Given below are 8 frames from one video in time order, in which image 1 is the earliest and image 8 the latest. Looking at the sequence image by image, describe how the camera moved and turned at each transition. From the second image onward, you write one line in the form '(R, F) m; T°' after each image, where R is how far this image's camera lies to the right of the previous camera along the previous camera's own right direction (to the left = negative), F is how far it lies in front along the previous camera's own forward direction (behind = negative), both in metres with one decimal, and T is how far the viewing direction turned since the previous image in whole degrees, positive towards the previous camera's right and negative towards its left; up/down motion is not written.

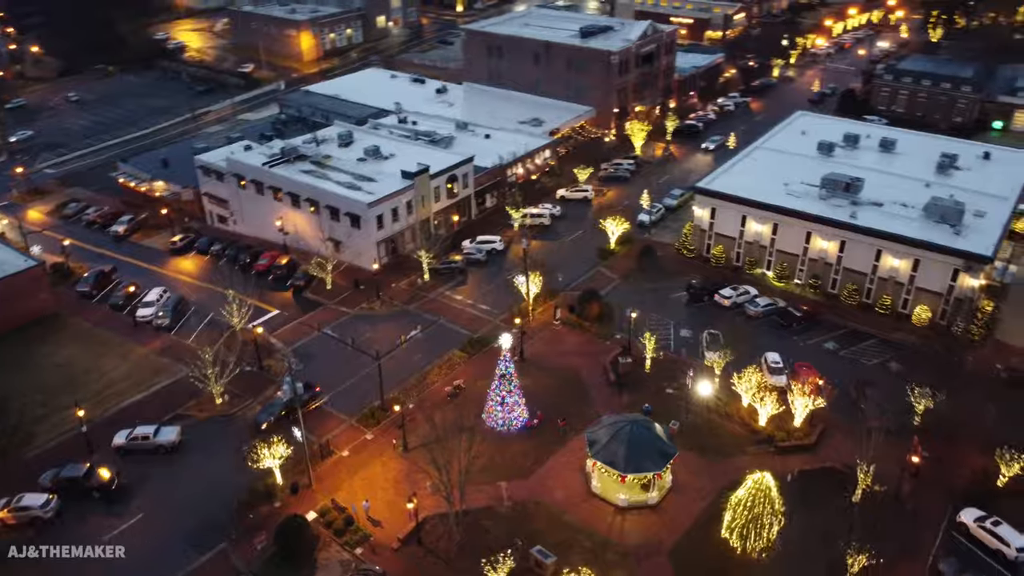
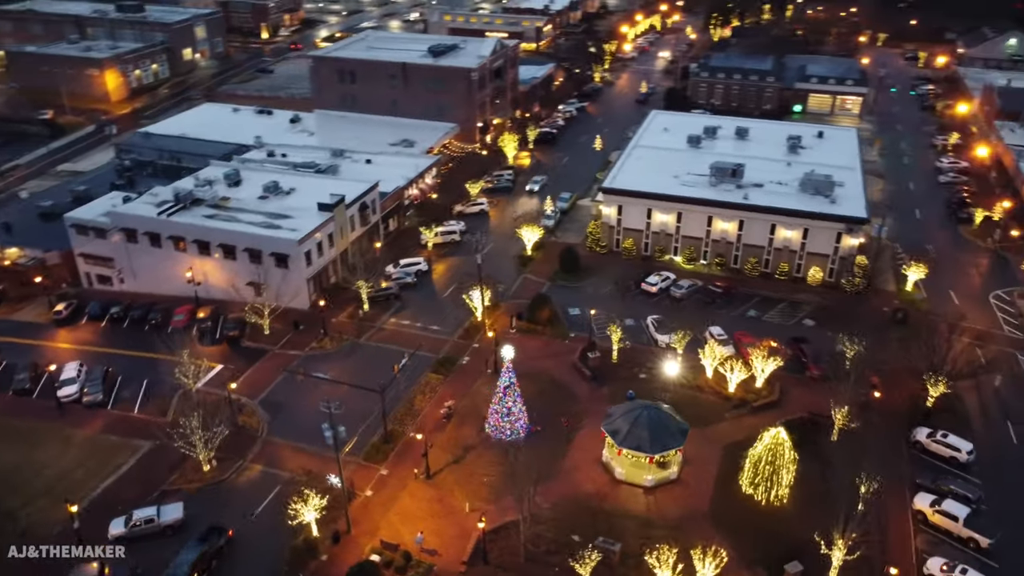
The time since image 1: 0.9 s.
(-9.5, +0.1) m; +15°
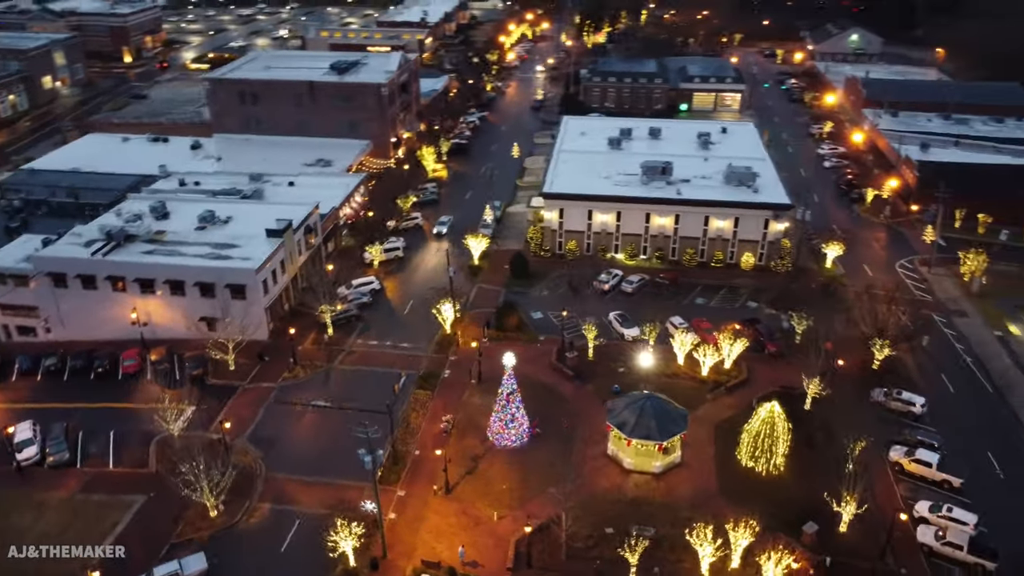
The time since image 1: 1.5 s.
(-6.4, -0.2) m; +10°
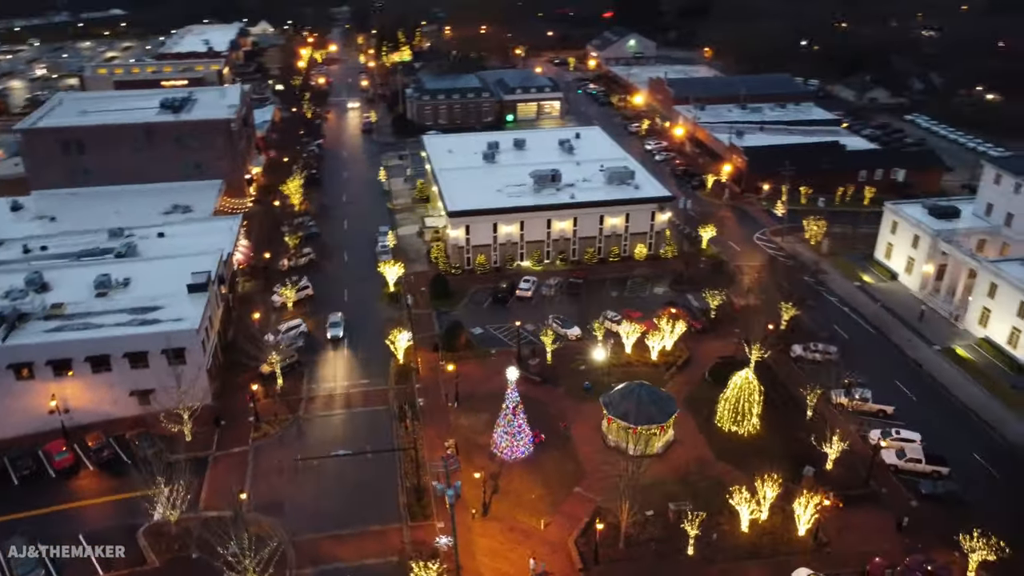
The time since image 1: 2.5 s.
(-10.8, +0.6) m; +17°
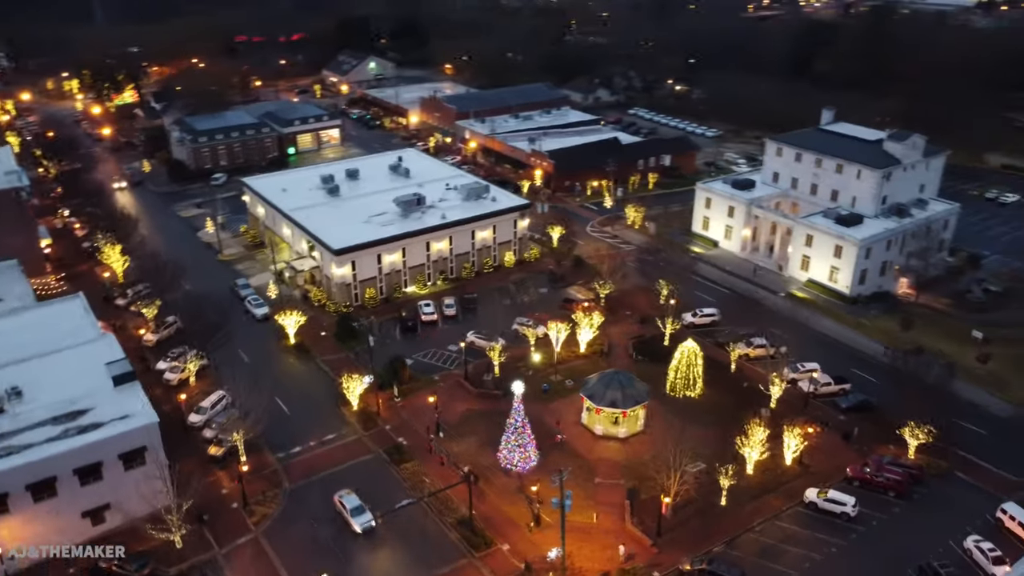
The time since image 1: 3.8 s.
(-14.5, +1.5) m; +22°
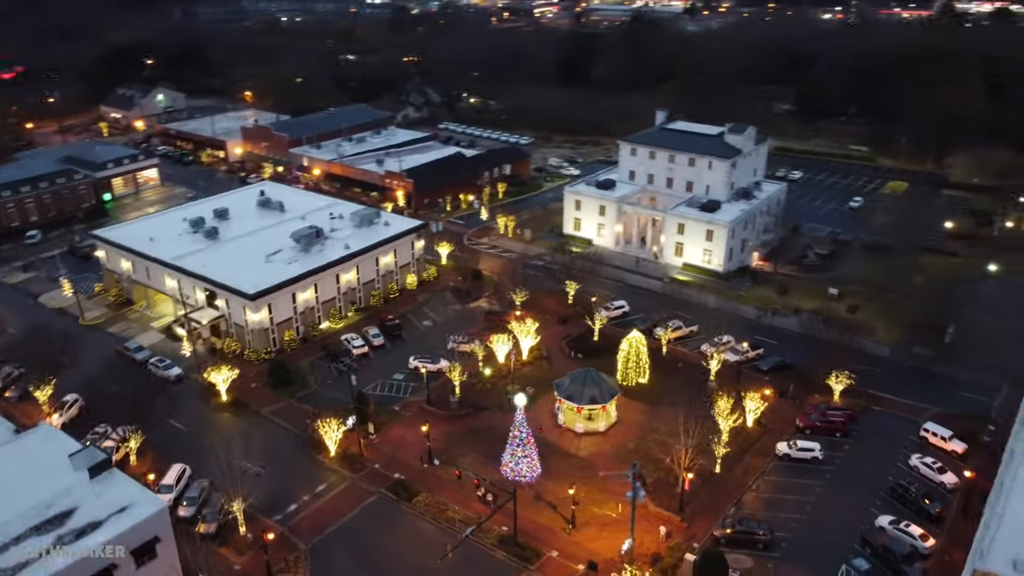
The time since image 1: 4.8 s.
(-11.5, +0.8) m; +17°
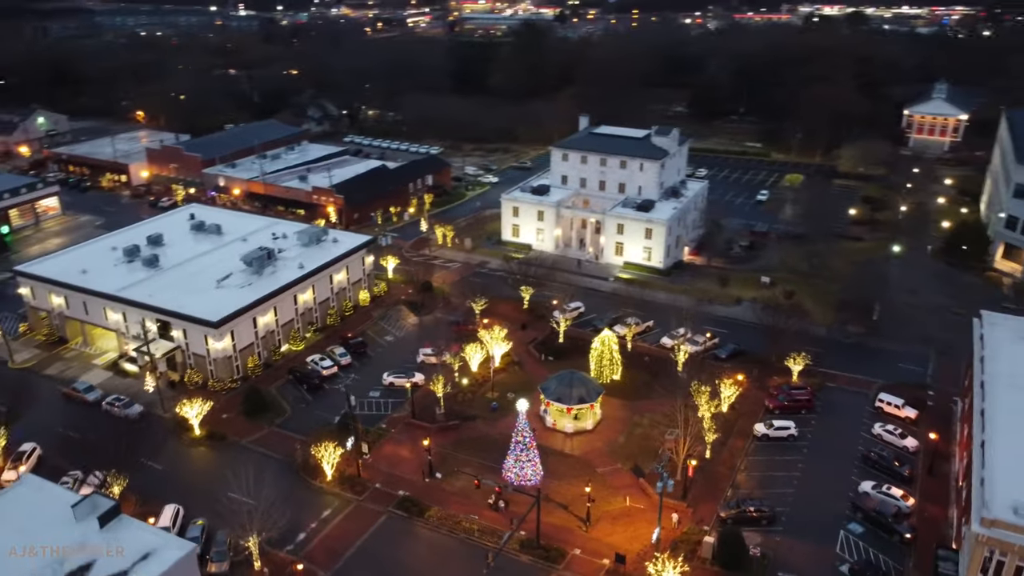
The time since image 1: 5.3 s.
(-6.0, -0.2) m; +9°
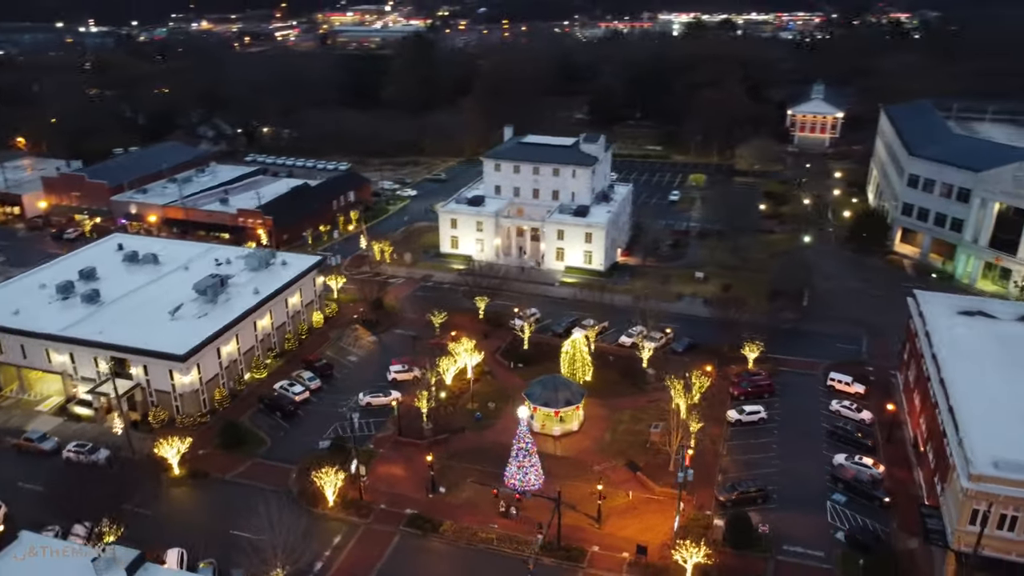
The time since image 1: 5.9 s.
(-6.2, -0.3) m; +9°
